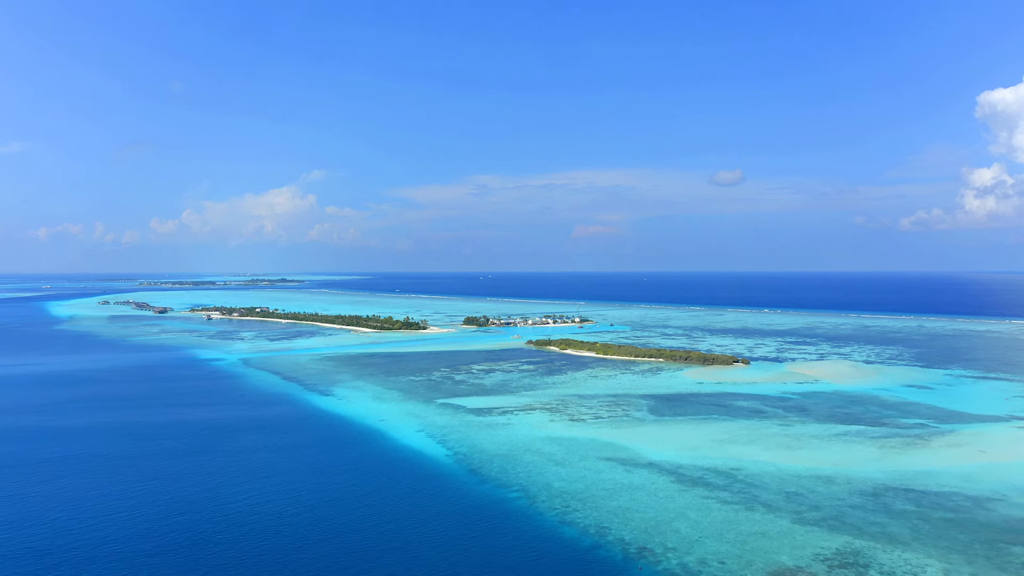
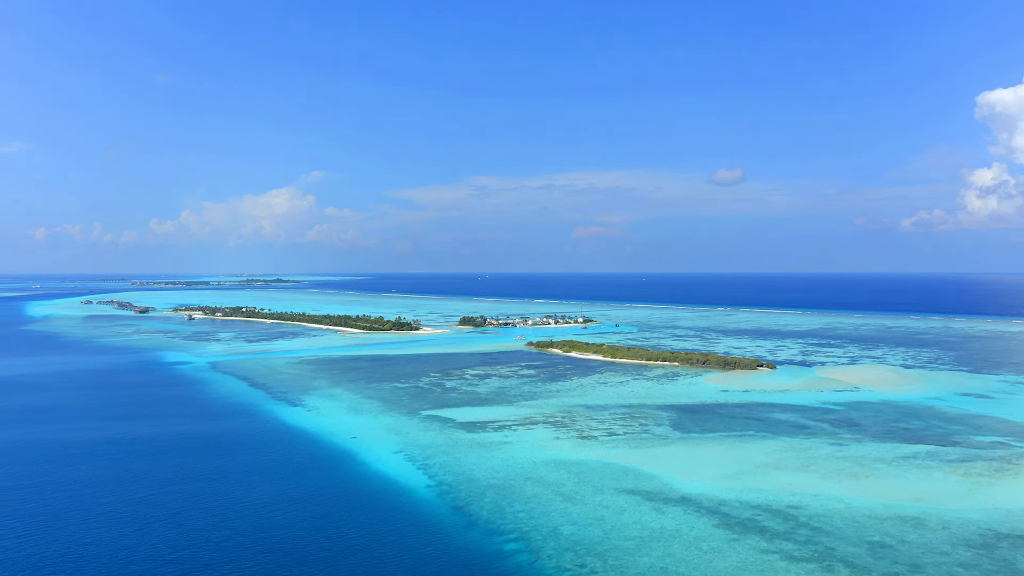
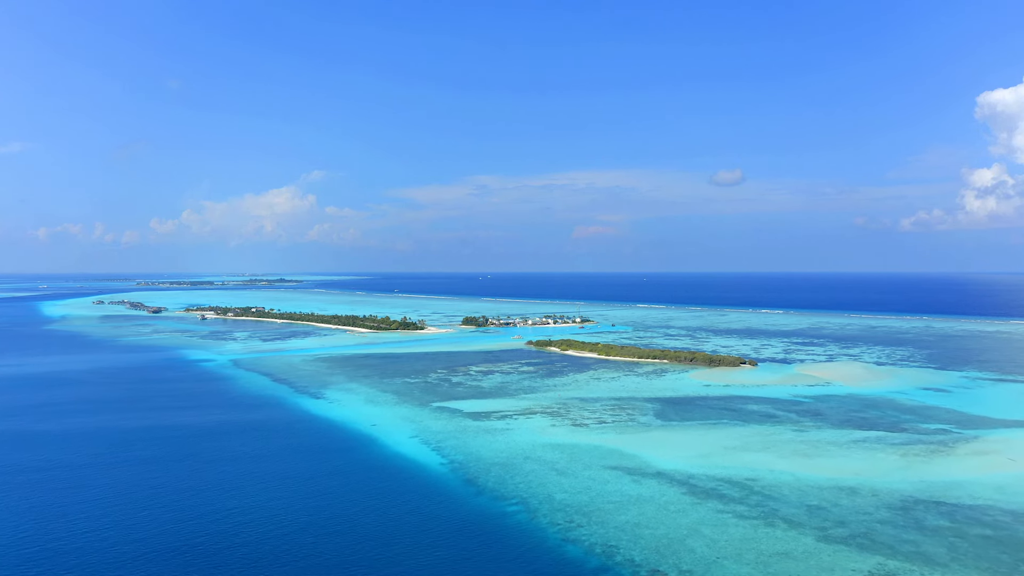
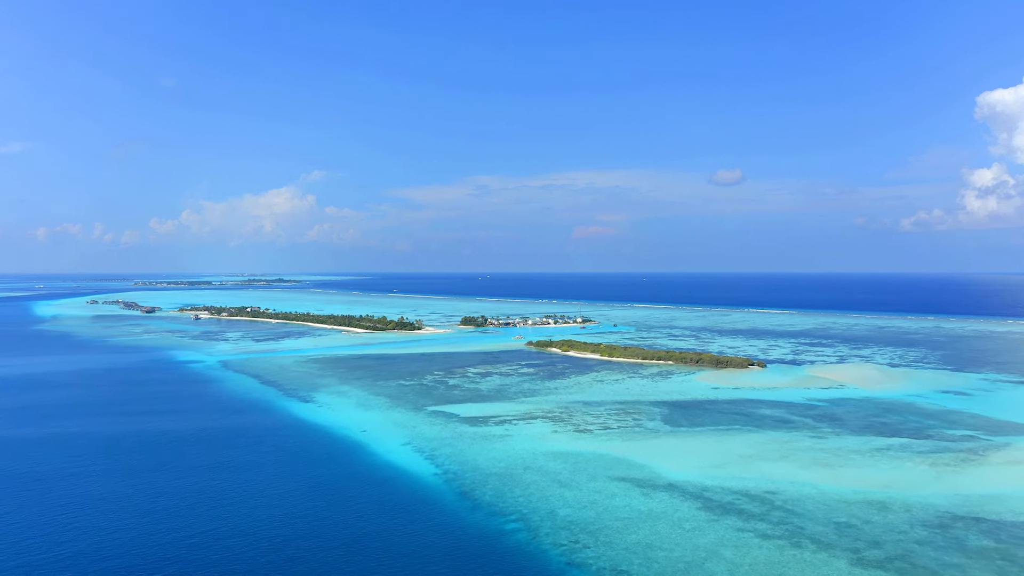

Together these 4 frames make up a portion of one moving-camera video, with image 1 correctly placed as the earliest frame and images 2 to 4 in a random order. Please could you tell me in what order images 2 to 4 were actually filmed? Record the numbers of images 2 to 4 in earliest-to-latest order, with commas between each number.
3, 4, 2
